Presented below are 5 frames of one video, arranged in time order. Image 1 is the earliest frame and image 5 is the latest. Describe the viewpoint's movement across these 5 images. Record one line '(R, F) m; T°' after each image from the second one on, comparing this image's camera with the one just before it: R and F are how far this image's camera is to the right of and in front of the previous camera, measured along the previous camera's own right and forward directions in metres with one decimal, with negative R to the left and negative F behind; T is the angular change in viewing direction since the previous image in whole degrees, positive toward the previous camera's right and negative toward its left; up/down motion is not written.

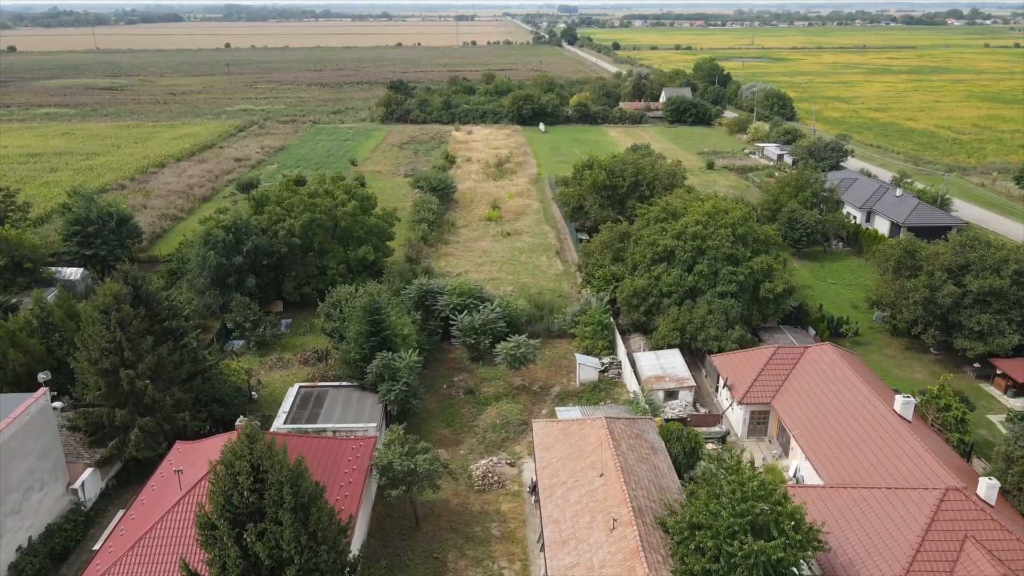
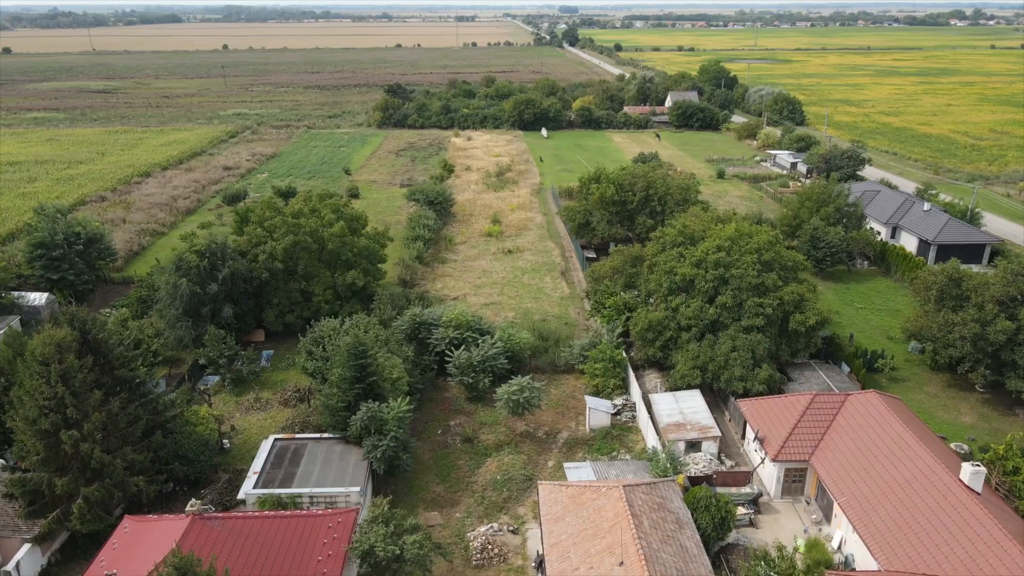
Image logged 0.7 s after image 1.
(-0.1, +2.5) m; 0°
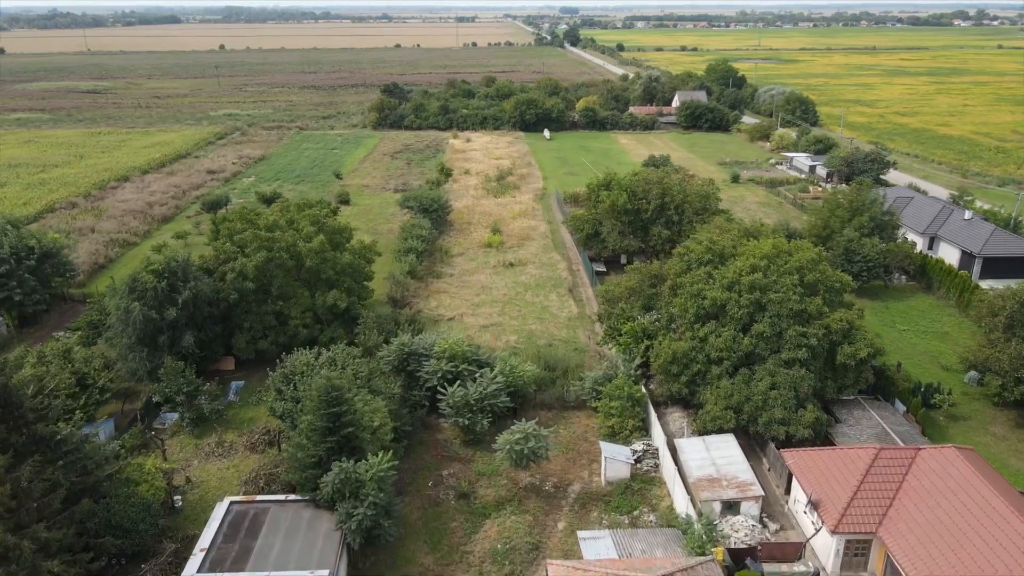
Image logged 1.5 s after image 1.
(-0.1, +3.1) m; 0°
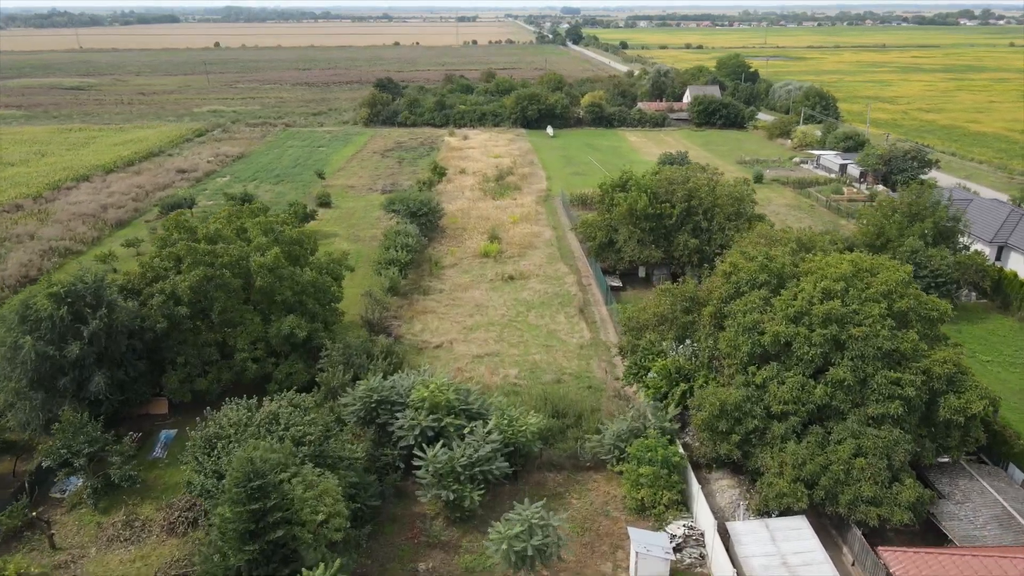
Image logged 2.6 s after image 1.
(0.0, +4.7) m; 0°
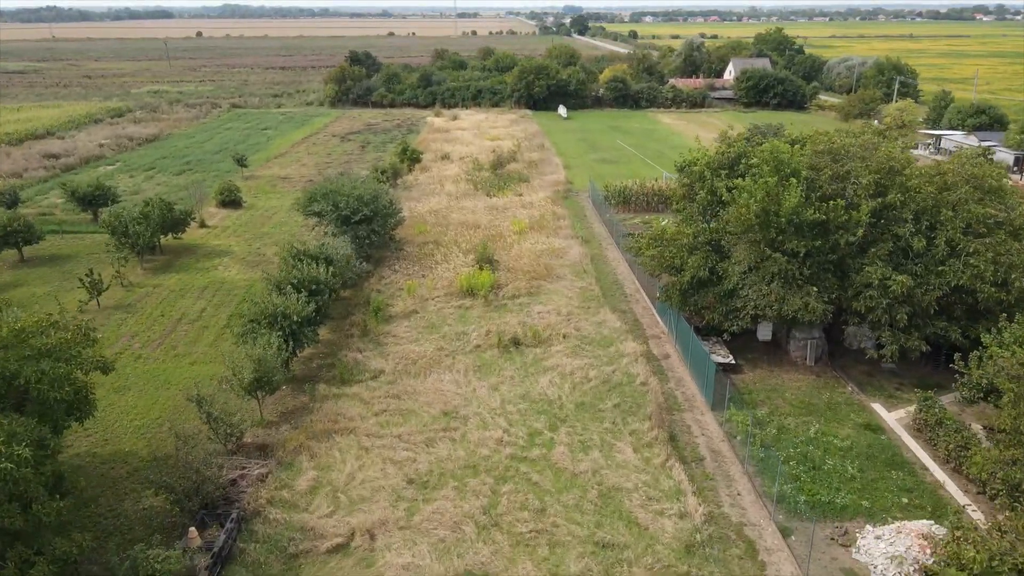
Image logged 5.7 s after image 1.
(-0.1, +13.7) m; 0°
